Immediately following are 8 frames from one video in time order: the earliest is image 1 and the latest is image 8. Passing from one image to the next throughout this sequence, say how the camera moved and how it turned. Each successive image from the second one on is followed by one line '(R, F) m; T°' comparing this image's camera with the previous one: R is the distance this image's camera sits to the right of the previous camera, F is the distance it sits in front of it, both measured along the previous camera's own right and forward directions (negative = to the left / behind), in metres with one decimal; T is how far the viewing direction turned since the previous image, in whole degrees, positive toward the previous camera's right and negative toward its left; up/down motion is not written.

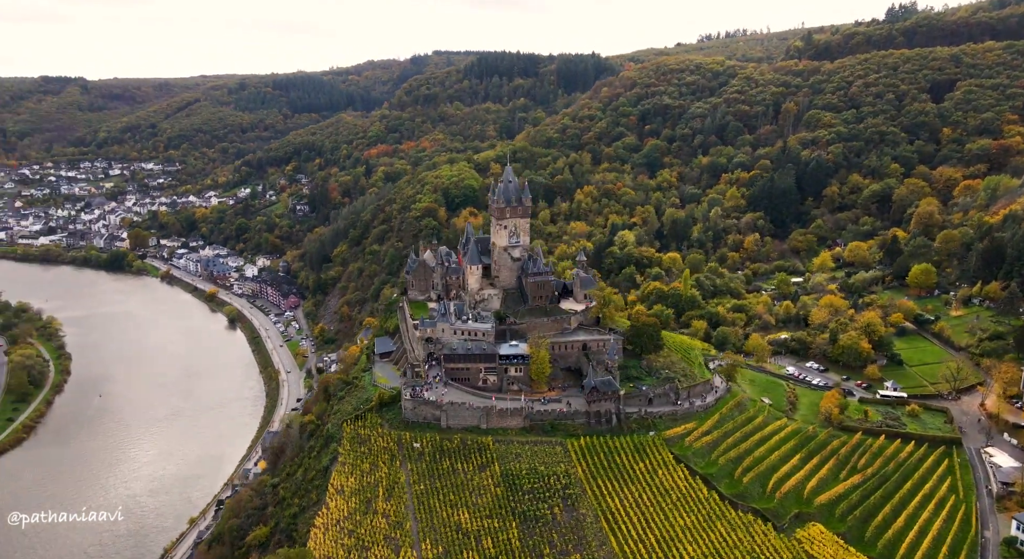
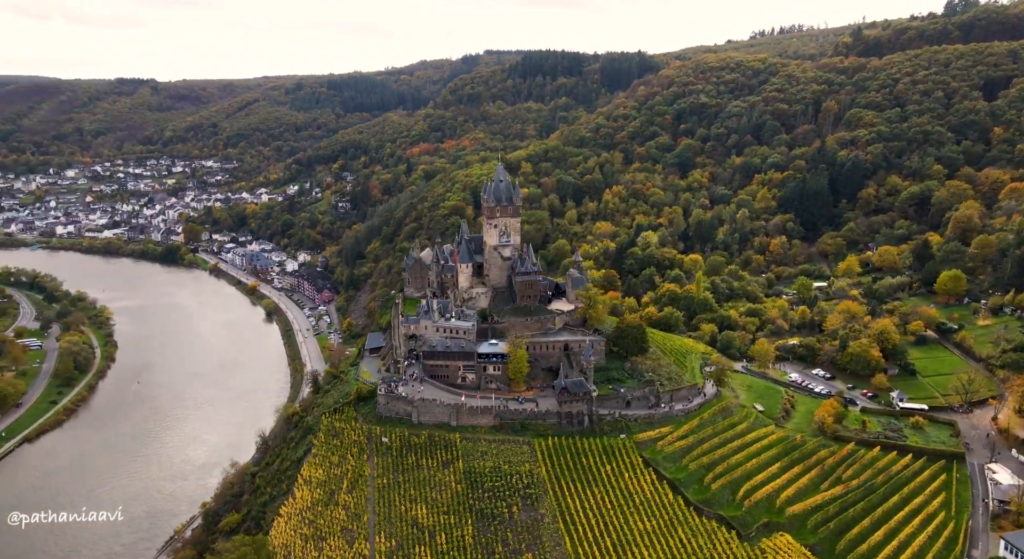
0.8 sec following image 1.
(+4.0, 0.0) m; -4°
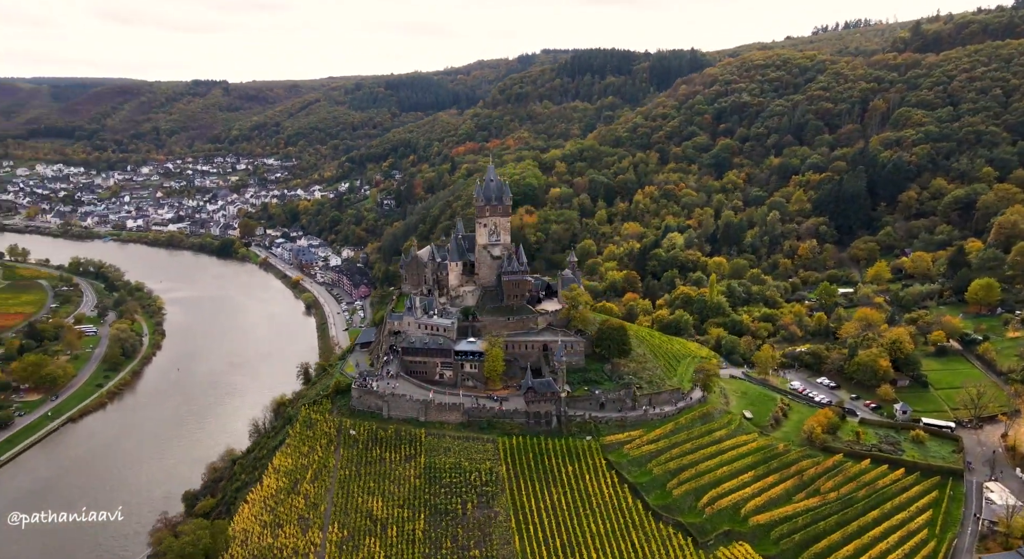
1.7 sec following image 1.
(+4.4, -0.1) m; -5°
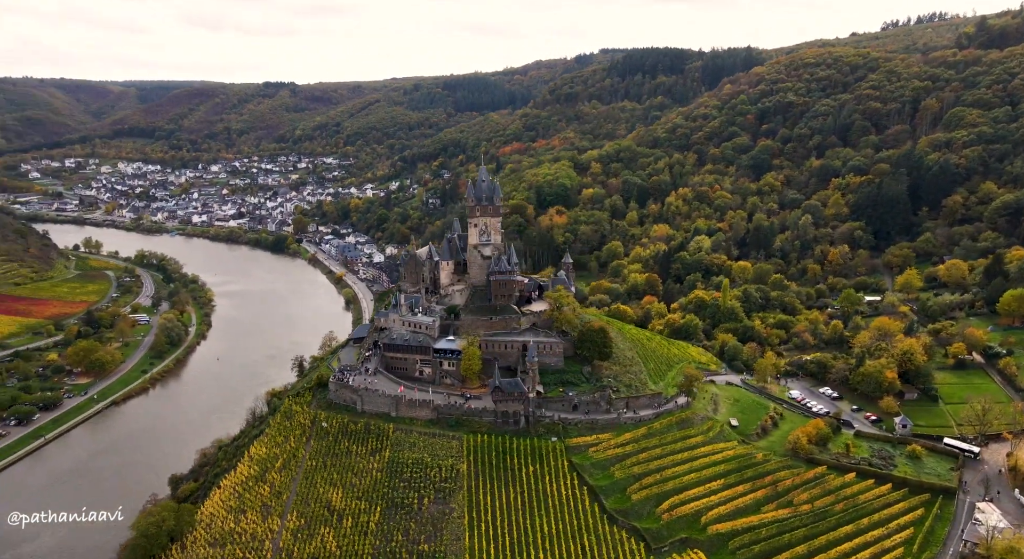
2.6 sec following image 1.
(+4.5, -0.1) m; -5°
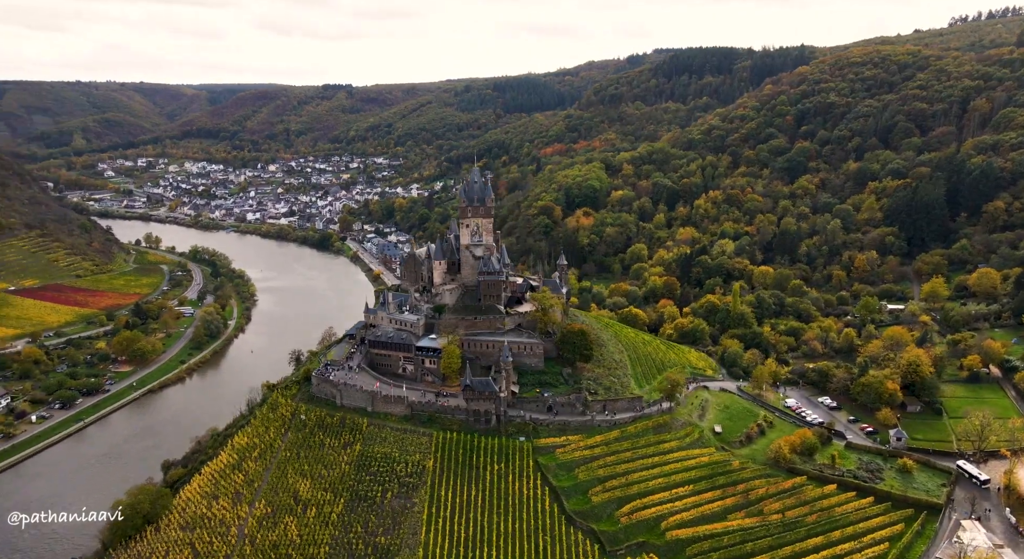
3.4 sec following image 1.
(+4.1, -0.3) m; -4°
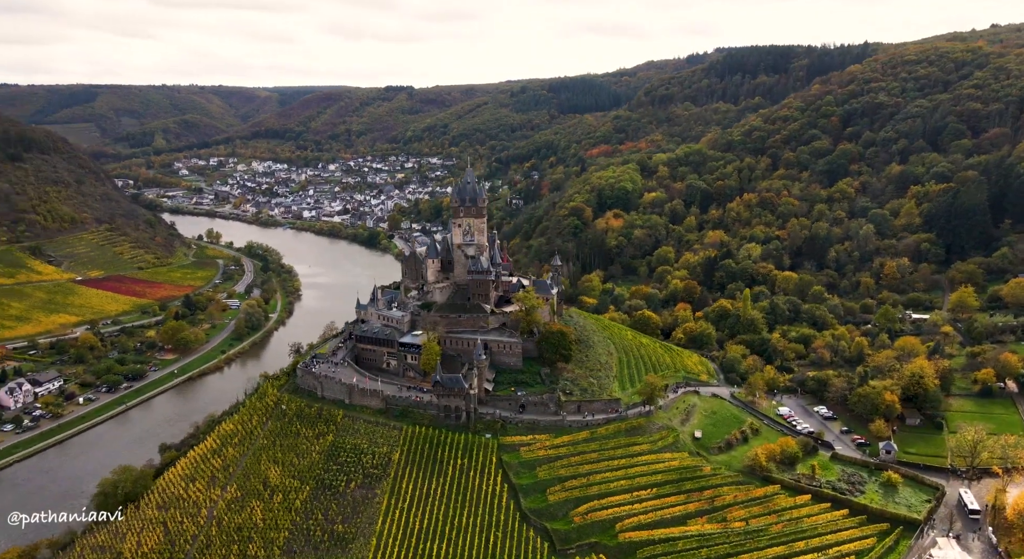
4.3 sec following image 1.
(+4.6, -0.4) m; -5°
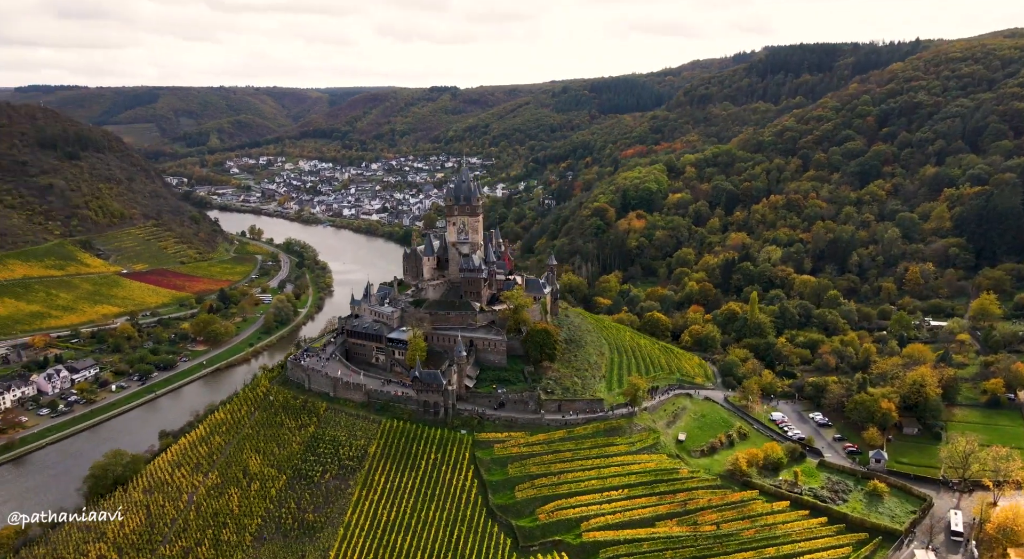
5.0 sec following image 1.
(+3.4, -0.2) m; -4°
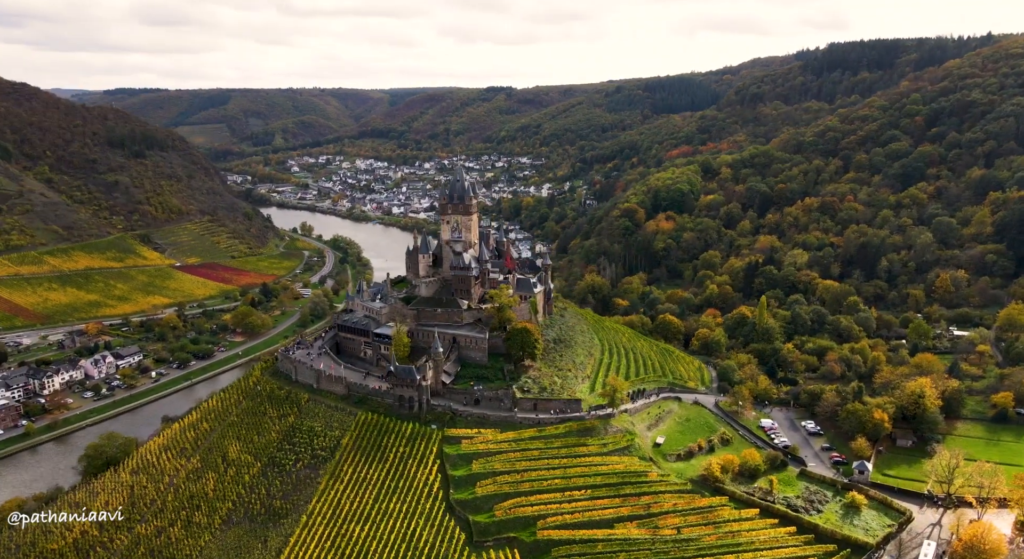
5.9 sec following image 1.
(+4.4, -0.2) m; -5°
